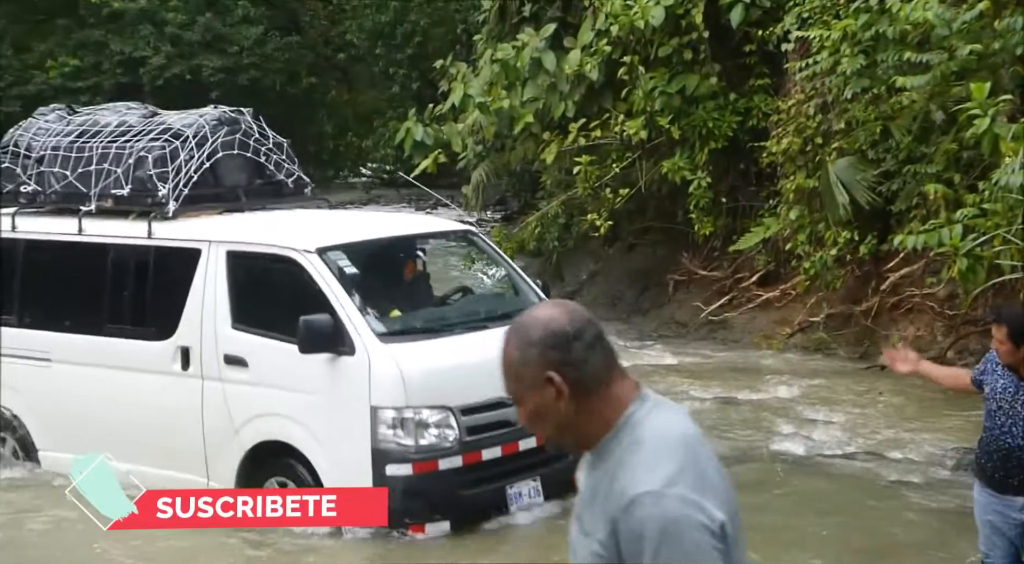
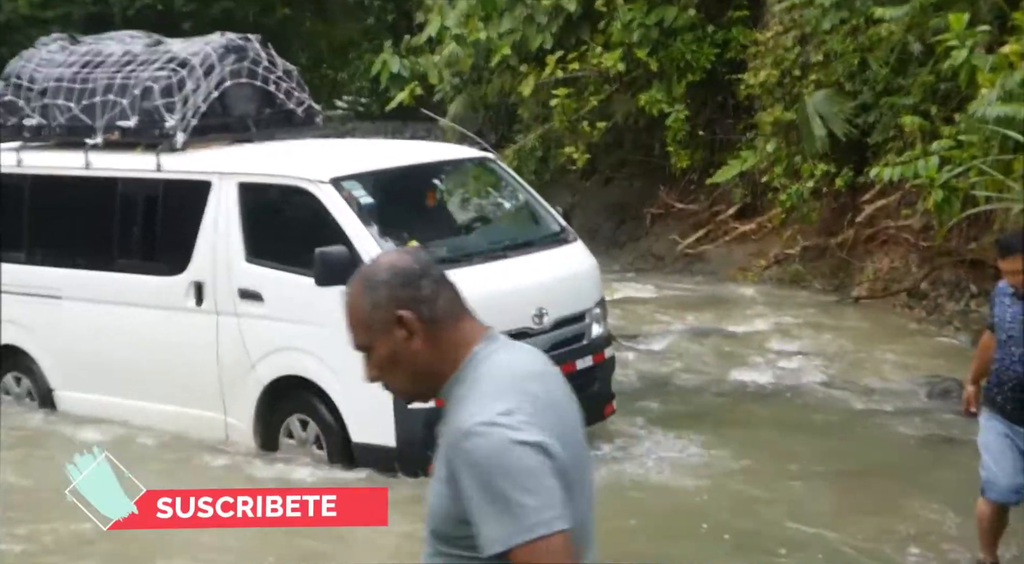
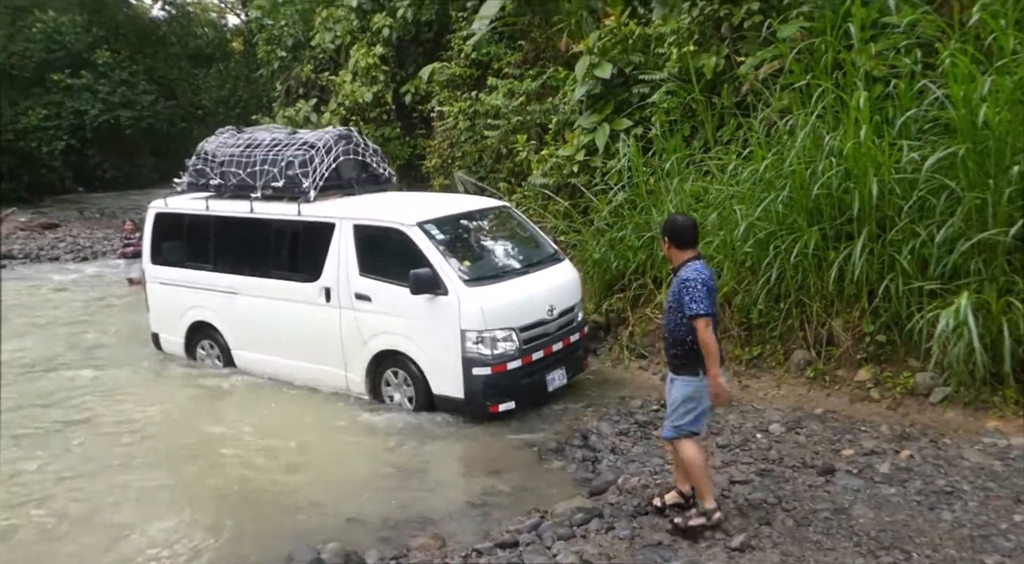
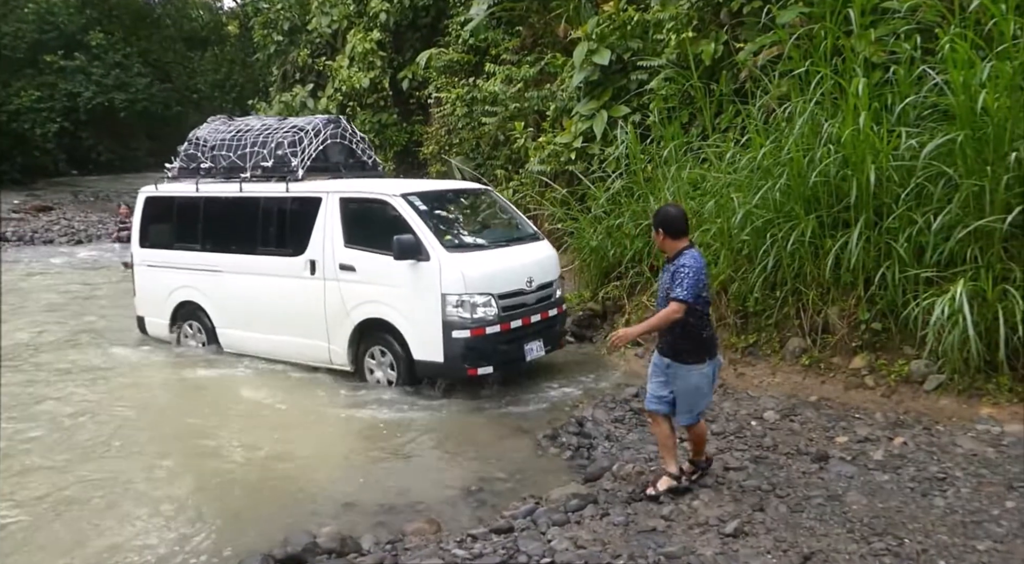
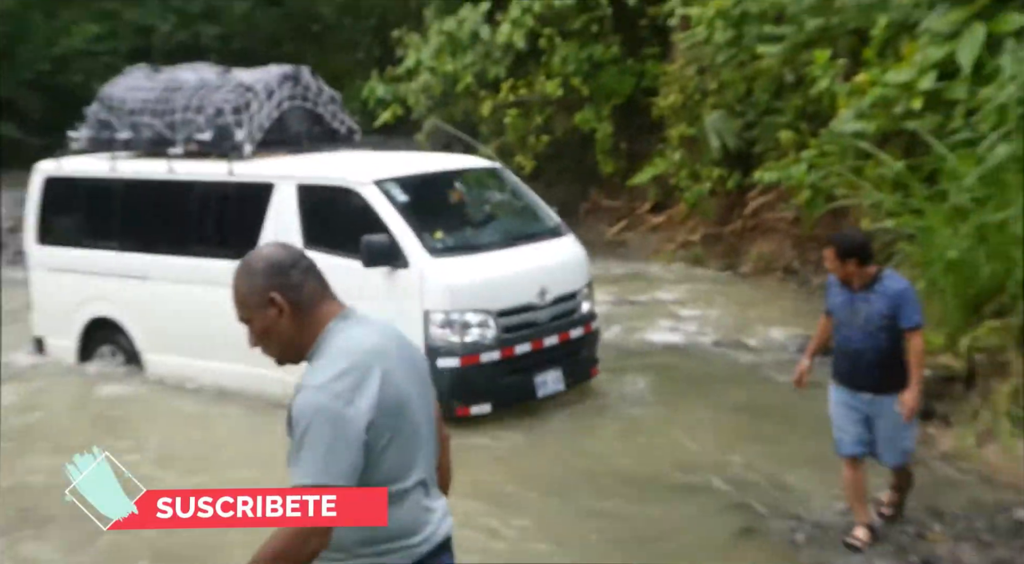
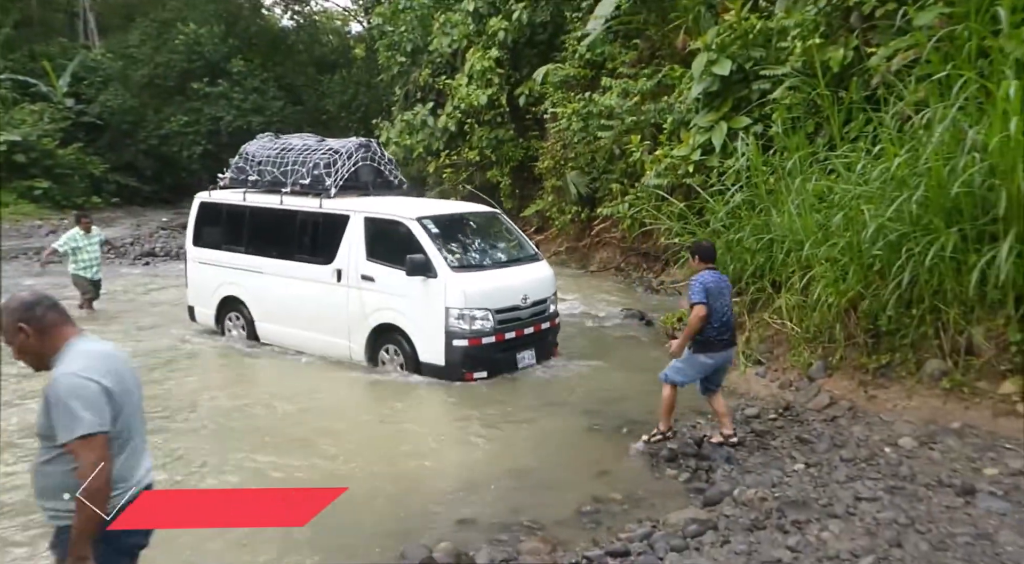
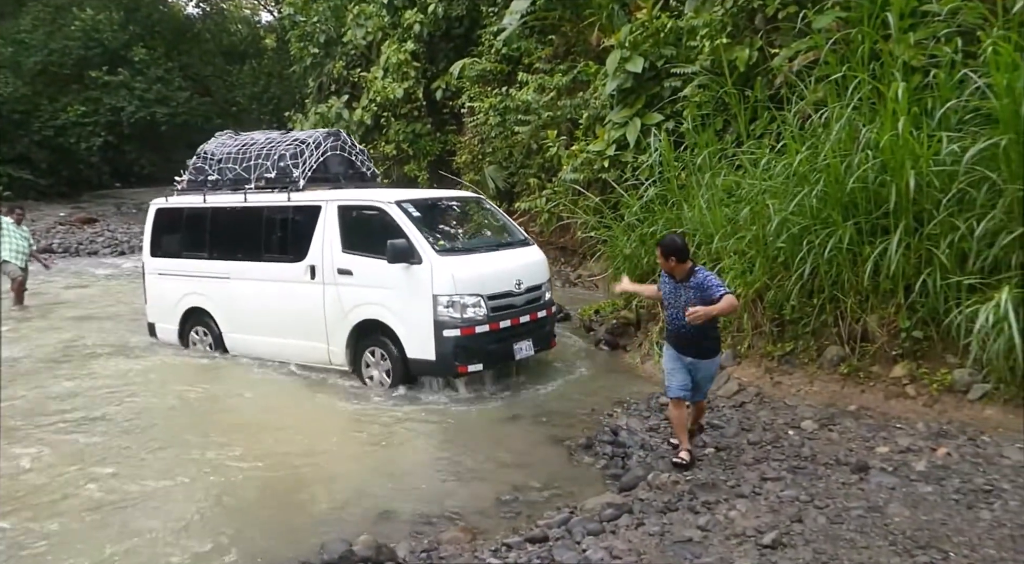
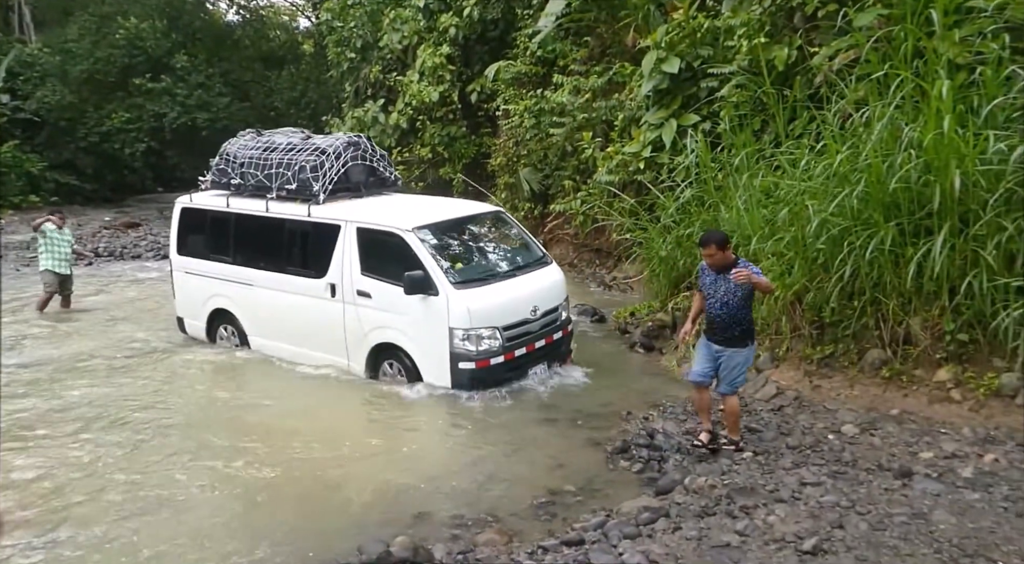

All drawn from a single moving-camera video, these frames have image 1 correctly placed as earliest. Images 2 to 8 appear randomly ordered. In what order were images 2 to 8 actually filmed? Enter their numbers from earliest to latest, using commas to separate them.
2, 5, 6, 8, 7, 4, 3
